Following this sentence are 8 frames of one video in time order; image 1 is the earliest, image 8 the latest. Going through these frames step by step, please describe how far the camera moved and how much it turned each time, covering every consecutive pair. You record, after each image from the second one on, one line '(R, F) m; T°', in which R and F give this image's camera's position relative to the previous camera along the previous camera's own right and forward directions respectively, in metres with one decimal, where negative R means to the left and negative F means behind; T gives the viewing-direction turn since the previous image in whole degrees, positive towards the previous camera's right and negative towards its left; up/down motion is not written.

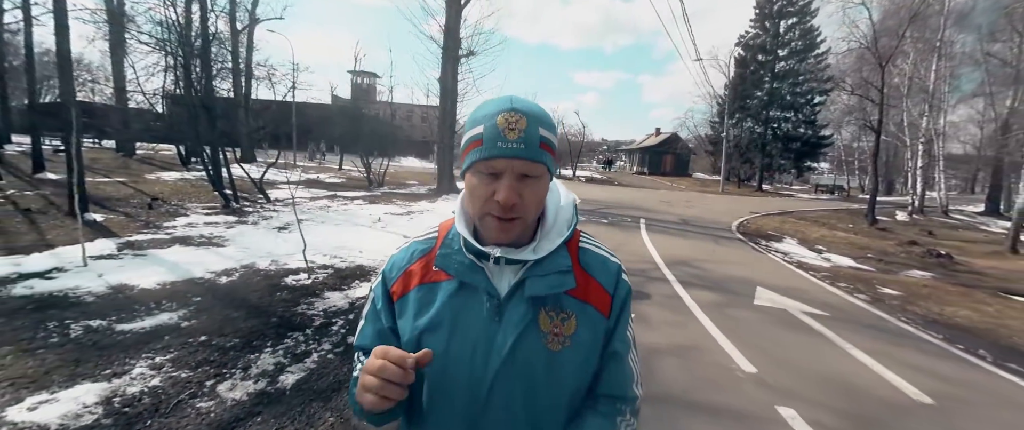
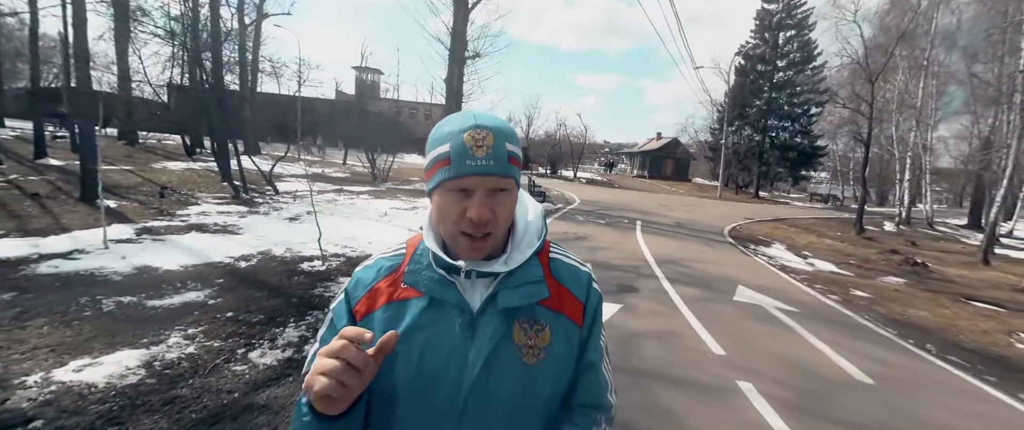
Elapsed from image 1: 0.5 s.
(0.0, -0.5) m; 0°
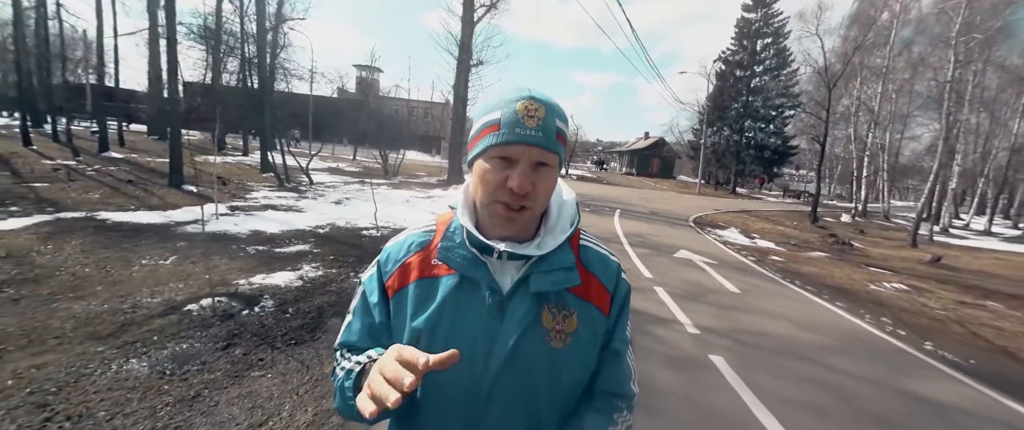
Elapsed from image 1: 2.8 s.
(-0.2, -2.5) m; +1°
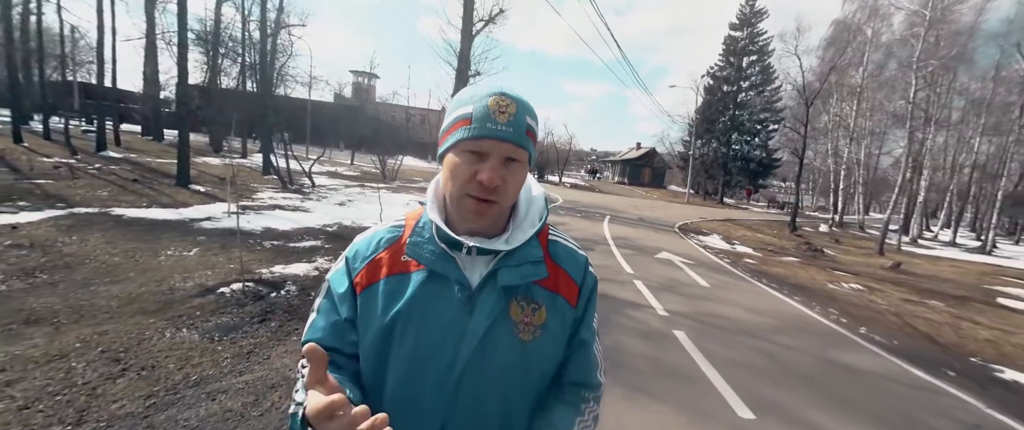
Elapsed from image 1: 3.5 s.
(-0.1, -0.7) m; +1°
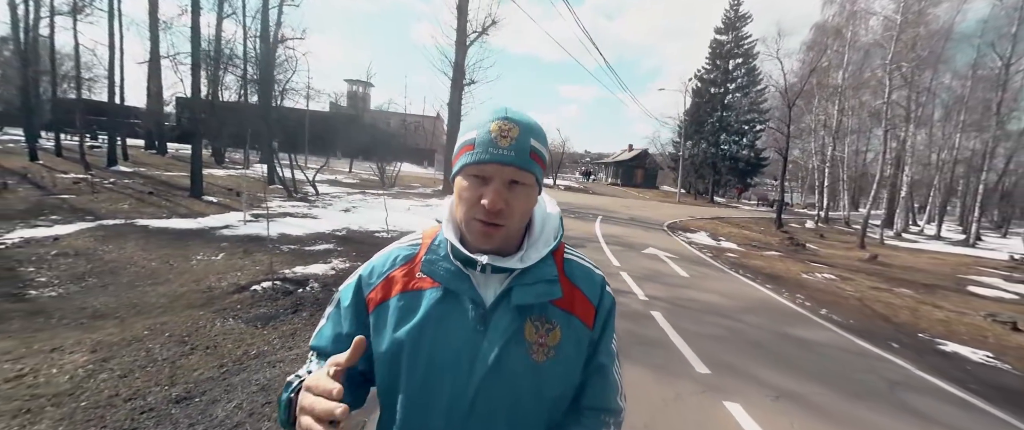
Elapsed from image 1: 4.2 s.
(0.0, -0.8) m; 0°
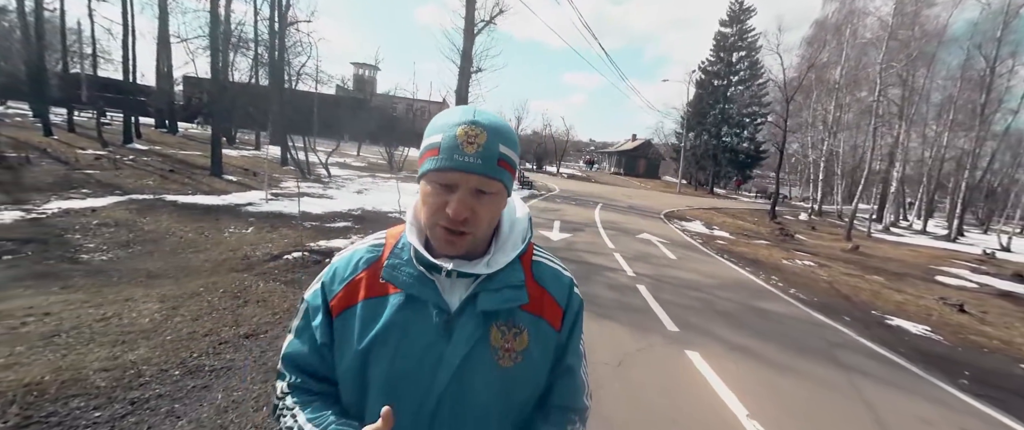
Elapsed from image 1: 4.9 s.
(0.0, -0.7) m; 0°
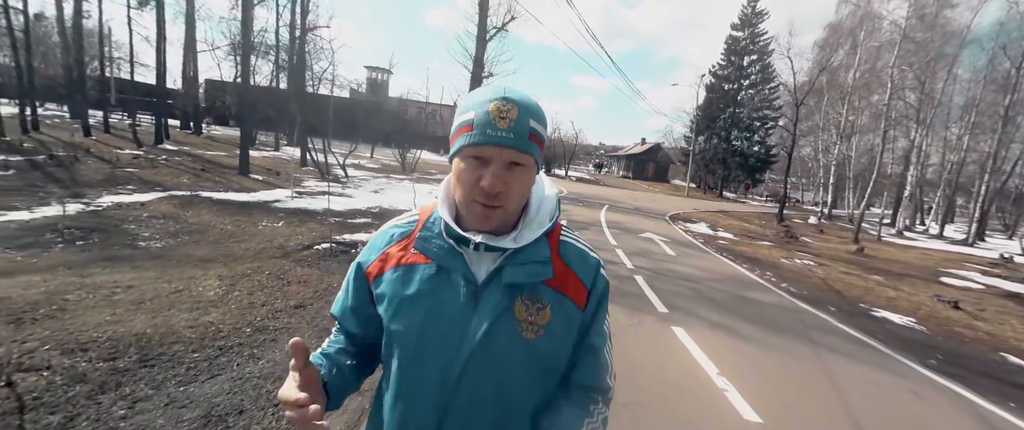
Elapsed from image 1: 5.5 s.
(0.0, -0.7) m; -1°
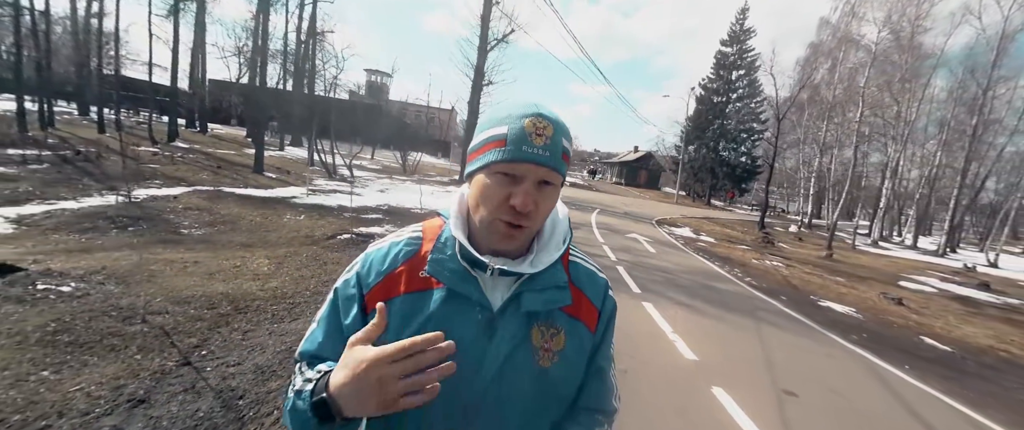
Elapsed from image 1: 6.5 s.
(-0.1, -1.1) m; +1°
